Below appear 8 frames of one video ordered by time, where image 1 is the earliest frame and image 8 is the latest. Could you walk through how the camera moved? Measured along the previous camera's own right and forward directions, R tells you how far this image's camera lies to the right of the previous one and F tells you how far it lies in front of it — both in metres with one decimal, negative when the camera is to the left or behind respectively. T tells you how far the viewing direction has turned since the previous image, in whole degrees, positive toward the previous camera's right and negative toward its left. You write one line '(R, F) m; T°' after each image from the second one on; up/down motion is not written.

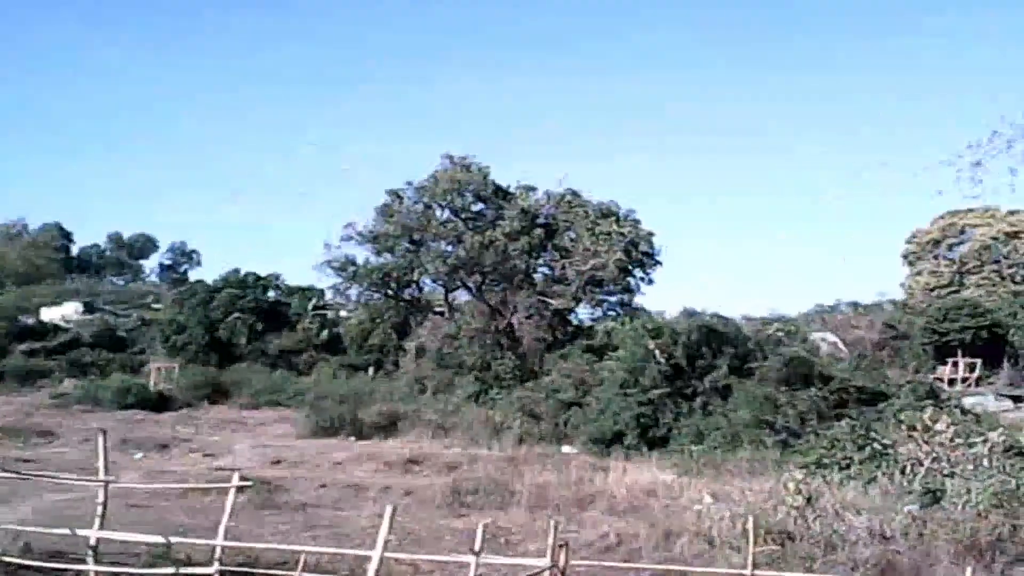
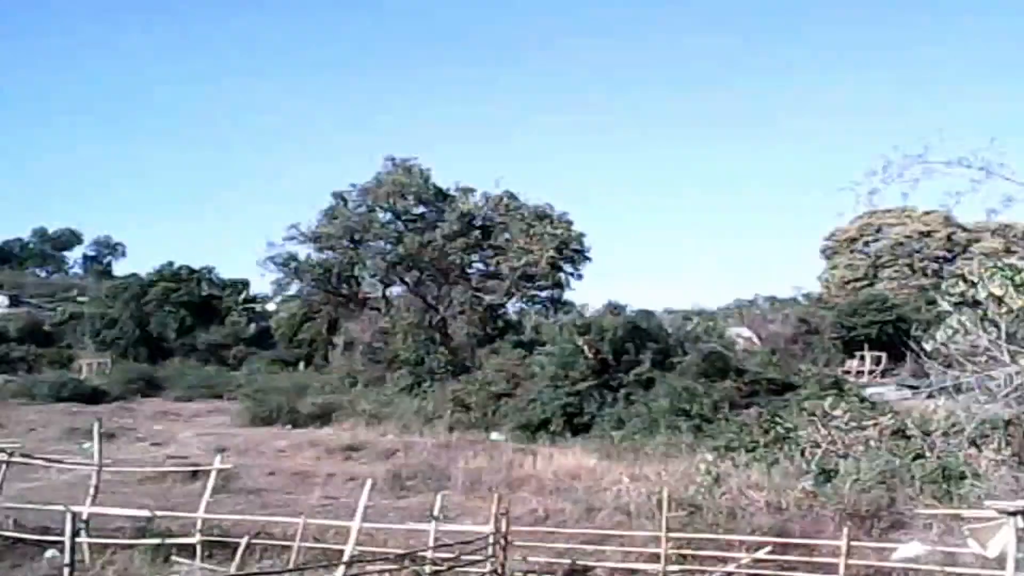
(-0.2, -1.6) m; +3°
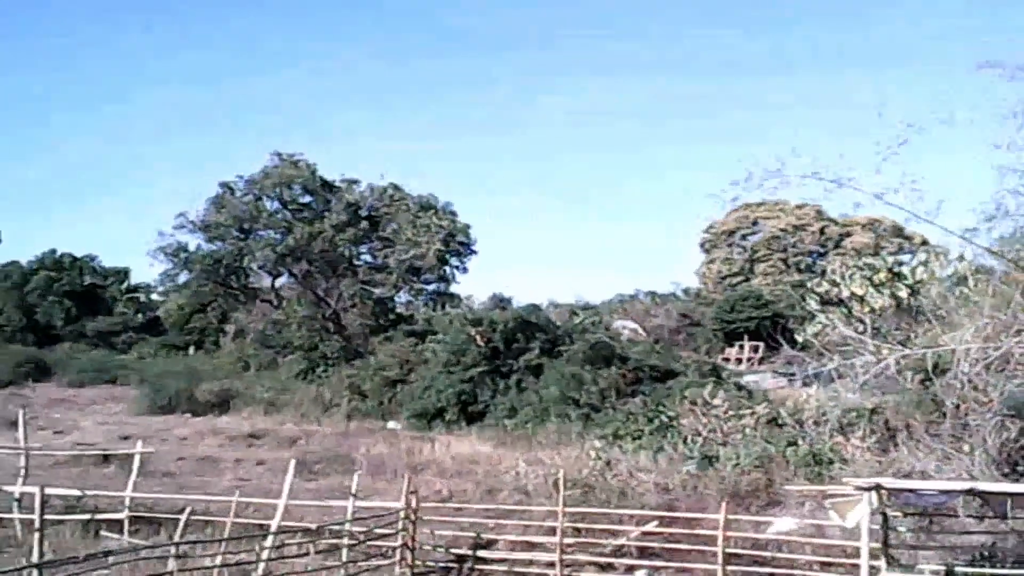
(-0.2, -1.0) m; +4°
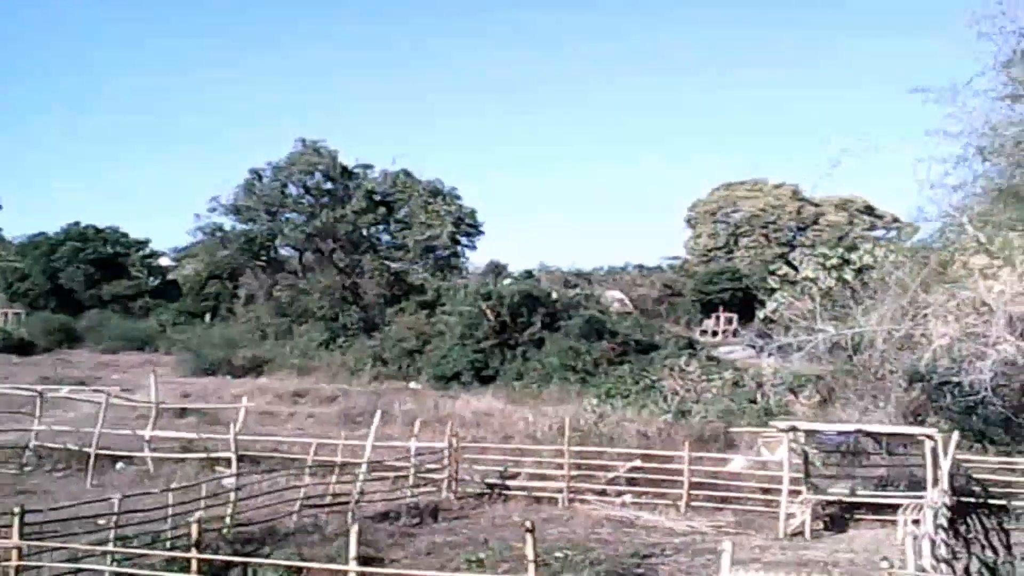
(-0.3, -4.0) m; 0°
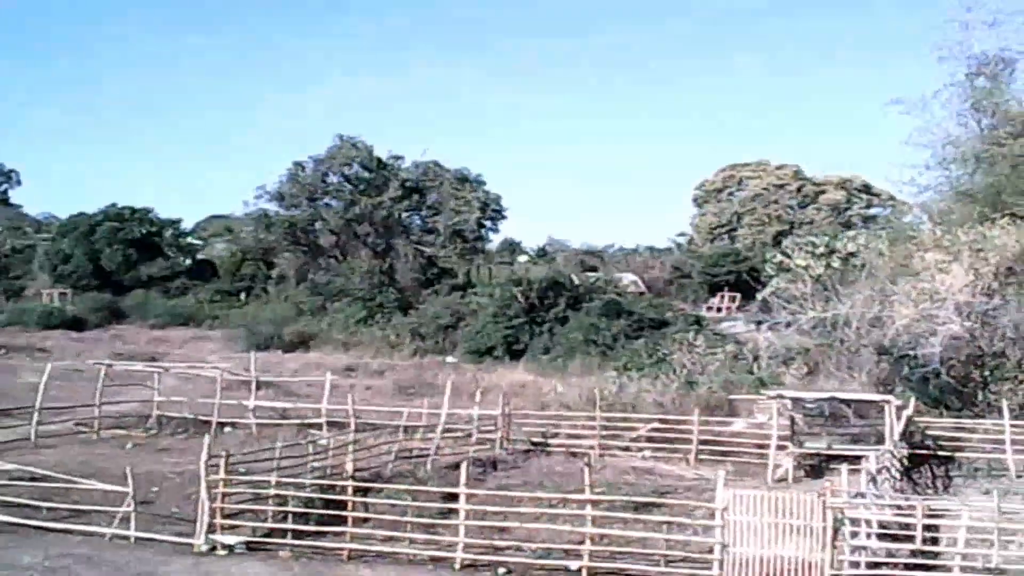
(-0.4, -3.7) m; 0°
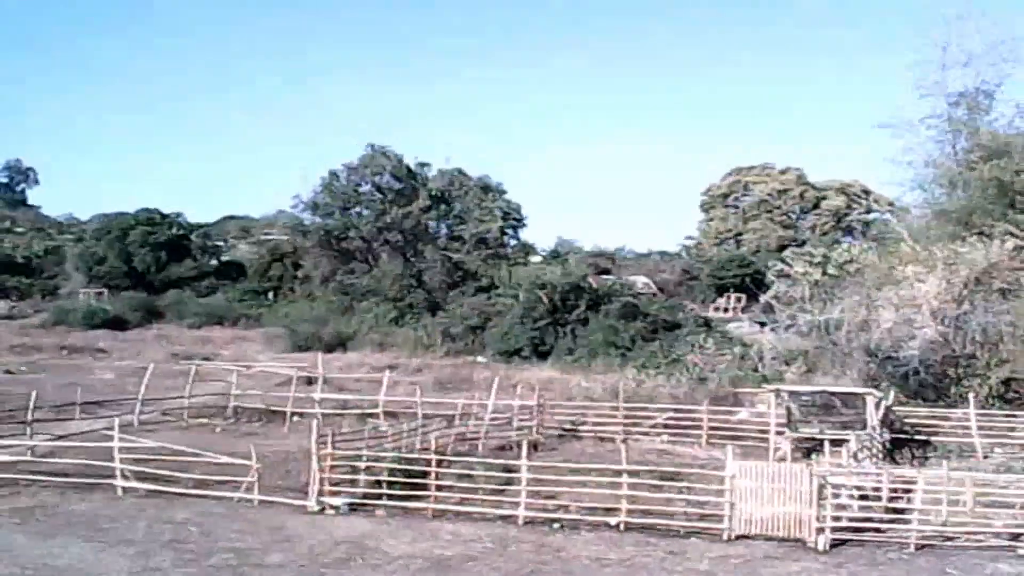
(-0.4, -3.1) m; 0°
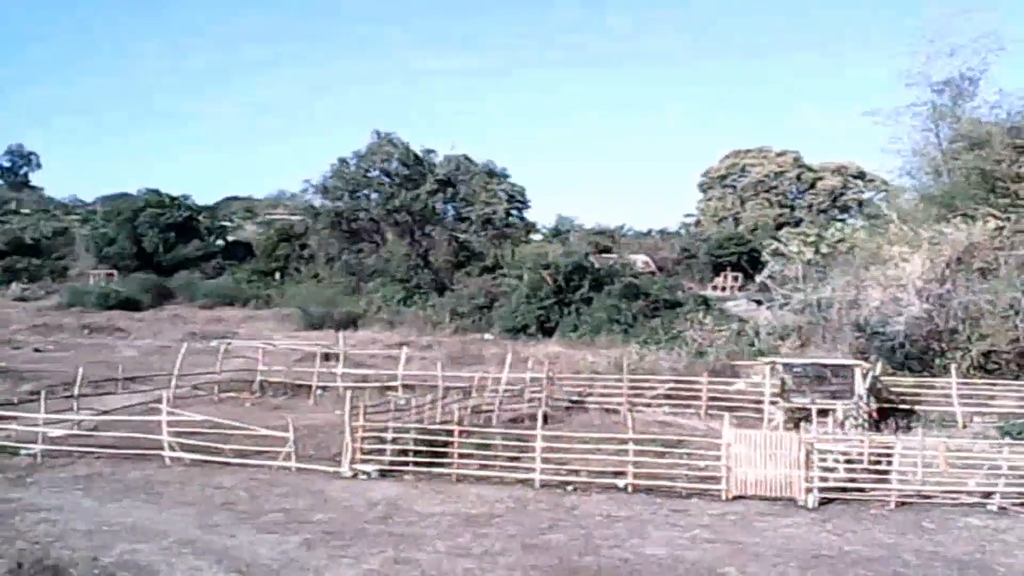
(-0.2, -1.5) m; 0°
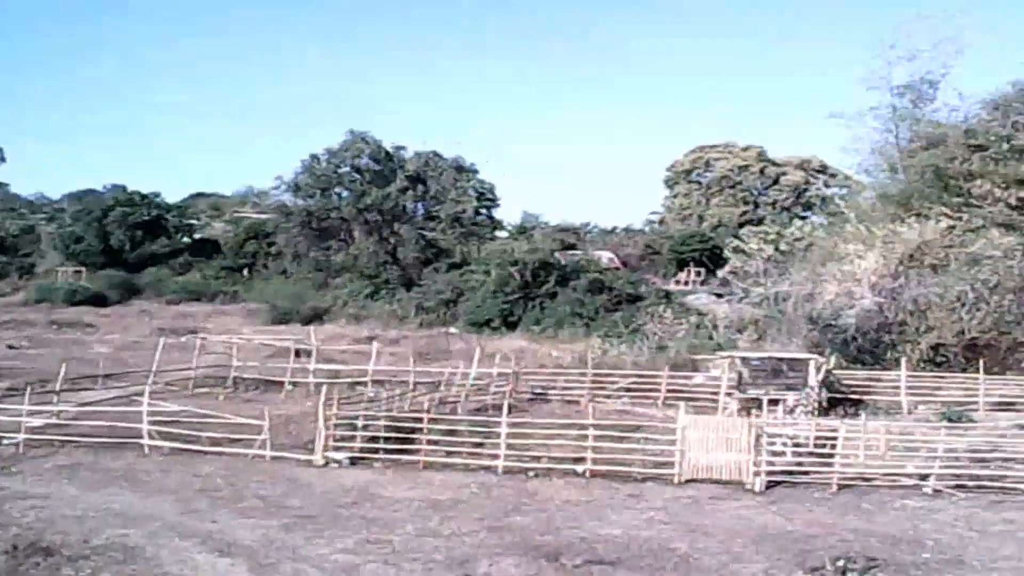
(0.0, -0.8) m; +1°
